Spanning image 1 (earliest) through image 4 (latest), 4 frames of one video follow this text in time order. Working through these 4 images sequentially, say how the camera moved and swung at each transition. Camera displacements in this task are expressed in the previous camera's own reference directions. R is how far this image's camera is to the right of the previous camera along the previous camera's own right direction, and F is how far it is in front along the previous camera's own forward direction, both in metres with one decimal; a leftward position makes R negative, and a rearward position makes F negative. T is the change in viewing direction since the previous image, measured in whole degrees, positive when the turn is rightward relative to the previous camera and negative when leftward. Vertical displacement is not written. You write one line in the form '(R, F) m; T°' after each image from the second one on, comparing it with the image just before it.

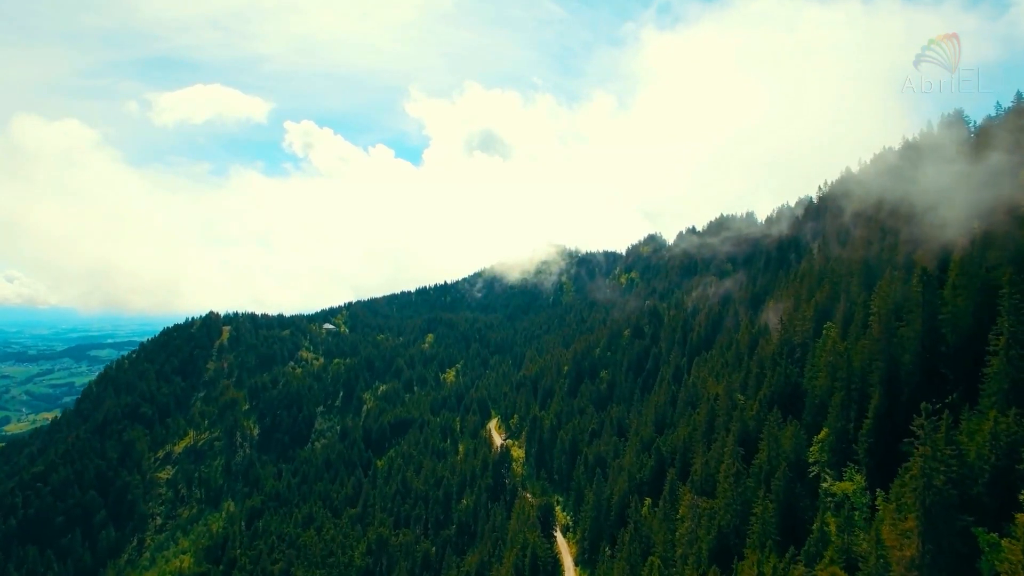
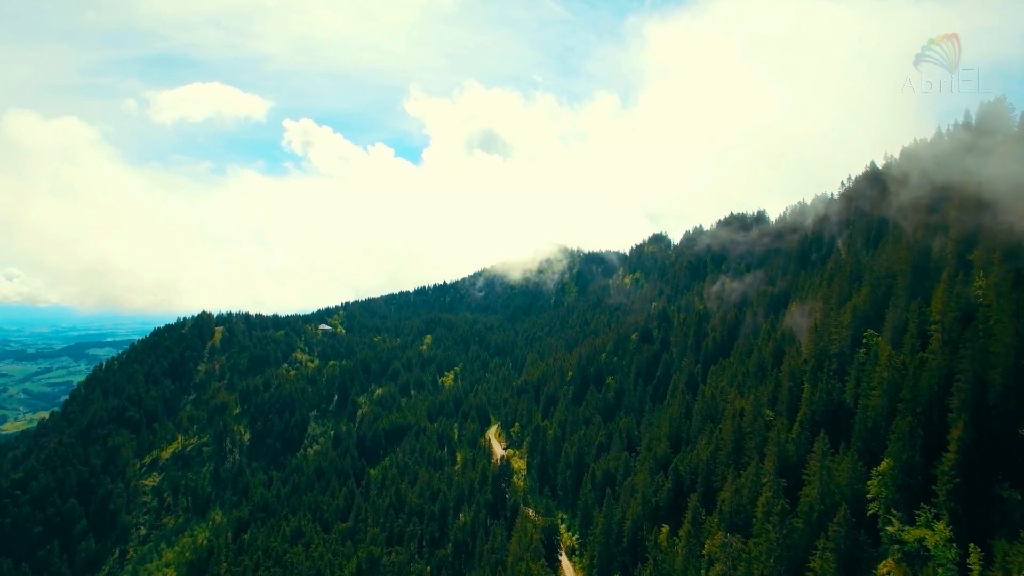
(-0.3, +10.0) m; 0°
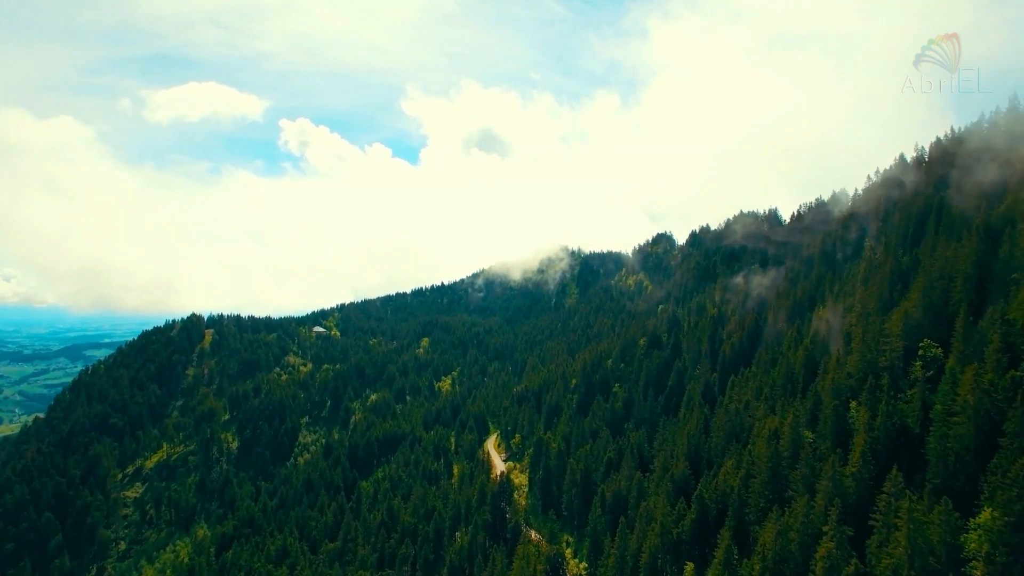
(-0.5, +10.9) m; 0°
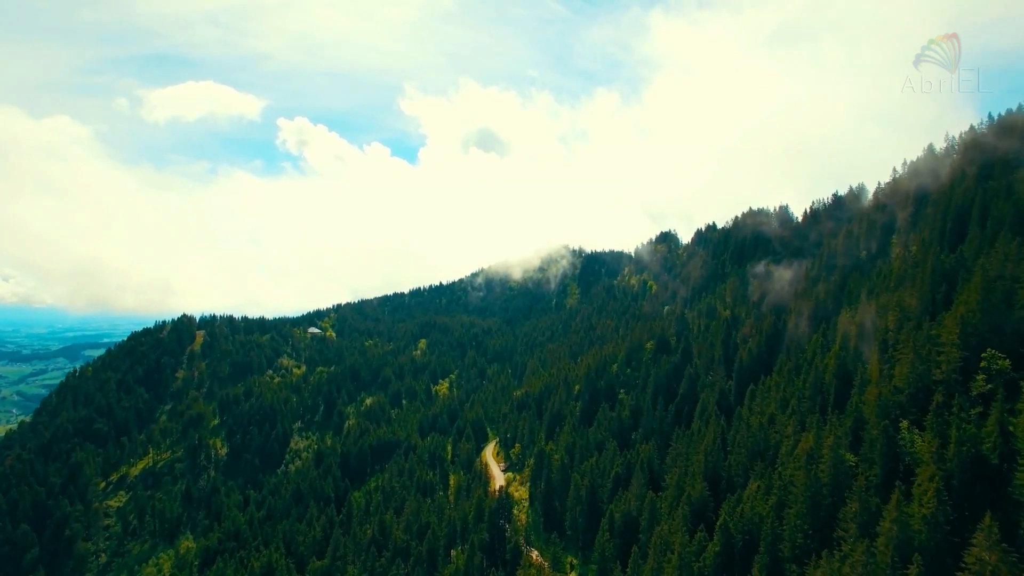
(0.0, +9.5) m; 0°
